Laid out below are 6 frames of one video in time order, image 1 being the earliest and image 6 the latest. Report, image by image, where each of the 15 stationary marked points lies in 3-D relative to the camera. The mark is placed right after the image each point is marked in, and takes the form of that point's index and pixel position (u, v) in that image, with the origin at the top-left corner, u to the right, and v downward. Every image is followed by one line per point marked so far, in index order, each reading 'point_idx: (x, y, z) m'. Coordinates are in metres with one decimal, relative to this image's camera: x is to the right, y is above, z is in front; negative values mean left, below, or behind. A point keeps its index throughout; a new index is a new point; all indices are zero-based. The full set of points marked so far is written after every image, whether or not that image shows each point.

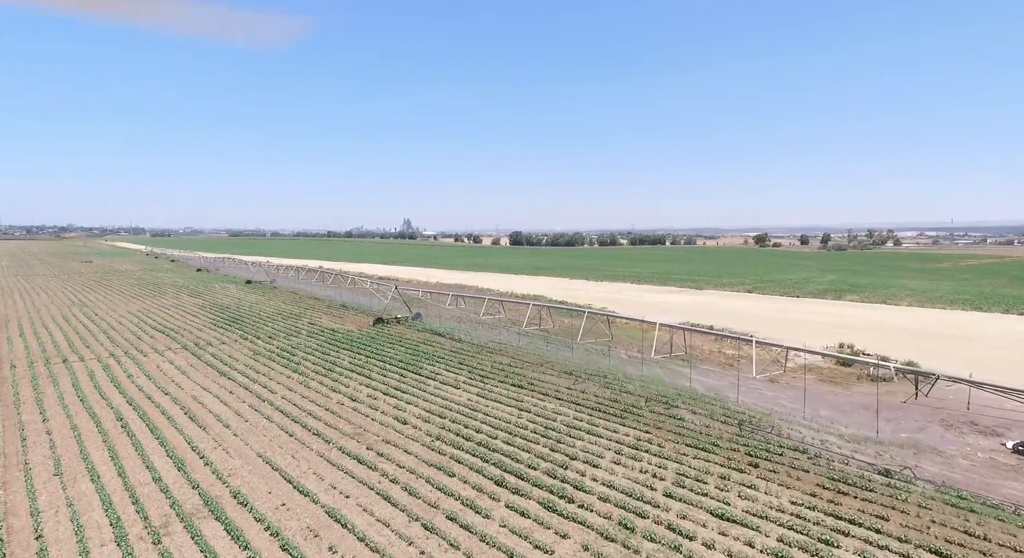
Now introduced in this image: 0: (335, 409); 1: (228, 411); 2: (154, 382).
0: (-4.0, -3.1, +14.1) m
1: (-6.6, -3.1, +14.4) m
2: (-10.0, -3.0, +17.3) m
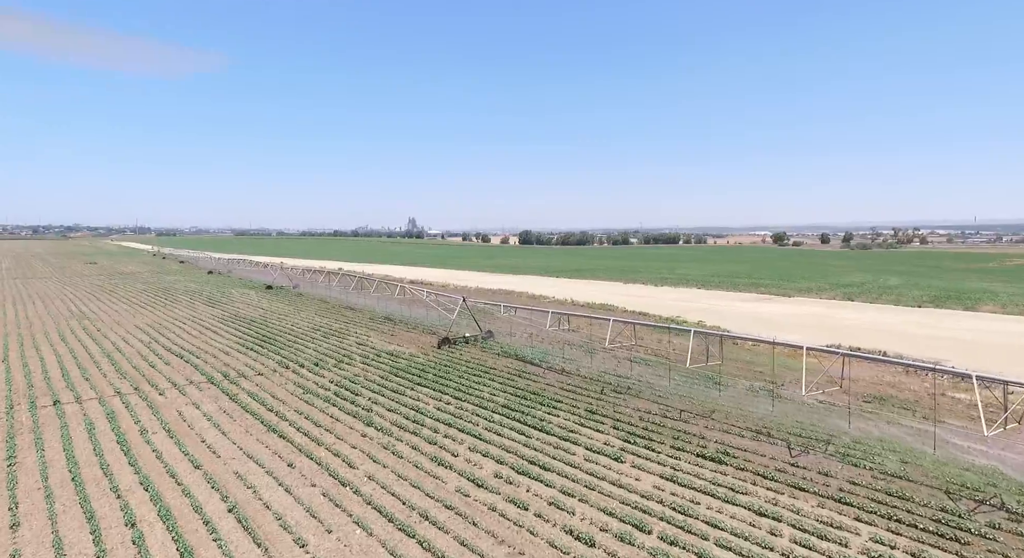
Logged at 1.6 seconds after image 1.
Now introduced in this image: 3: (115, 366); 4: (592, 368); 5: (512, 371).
0: (-0.7, -3.5, +9.2) m
1: (-3.3, -3.5, +9.5) m
2: (-6.7, -3.4, +12.4) m
3: (-12.3, -2.7, +19.0) m
4: (+2.3, -2.6, +17.5) m
5: (0.0, -2.7, +17.7) m
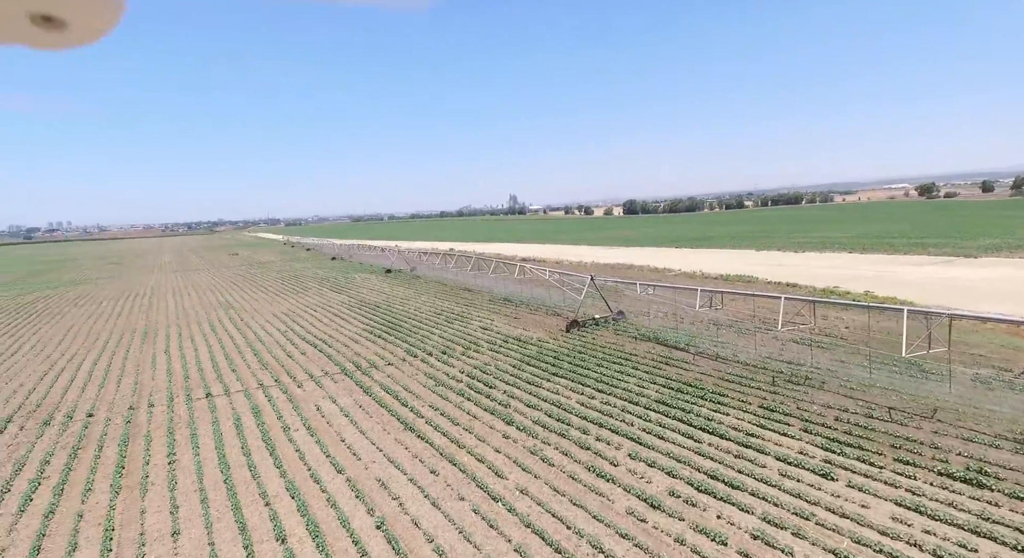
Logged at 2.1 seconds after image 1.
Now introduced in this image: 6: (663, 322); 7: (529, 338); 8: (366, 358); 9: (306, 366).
0: (+1.6, -3.2, +7.5) m
1: (-0.9, -3.4, +8.3) m
2: (-3.8, -3.2, +11.8) m
3: (-8.1, -2.5, +19.2) m
4: (+6.0, -1.8, +15.1) m
5: (+3.7, -2.0, +15.7) m
6: (+4.9, -1.4, +19.7) m
7: (+0.5, -1.9, +19.5) m
8: (-4.4, -2.4, +18.2) m
9: (-6.0, -2.5, +17.8) m
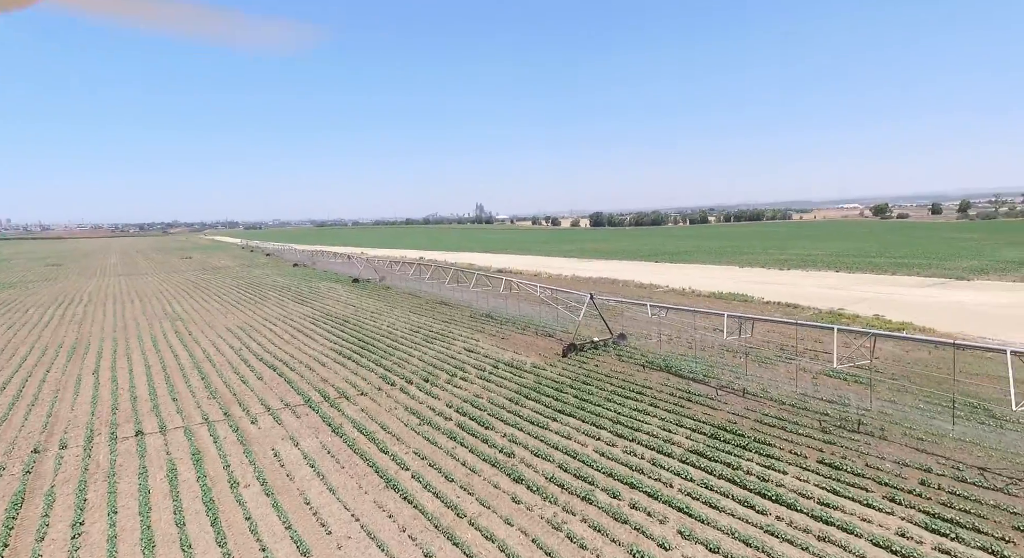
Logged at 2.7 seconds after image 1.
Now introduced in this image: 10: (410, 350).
0: (+2.0, -3.6, +5.5) m
1: (-0.6, -3.7, +6.0) m
2: (-3.6, -3.5, +9.4) m
3: (-8.4, -2.8, +16.5) m
4: (+5.9, -2.4, +13.3) m
5: (+3.7, -2.5, +13.8) m
6: (+4.6, -2.0, +17.8) m
7: (+0.3, -2.4, +17.4) m
8: (-4.6, -2.8, +15.8) m
9: (-6.2, -2.9, +15.3) m
10: (-3.3, -2.3, +19.7) m
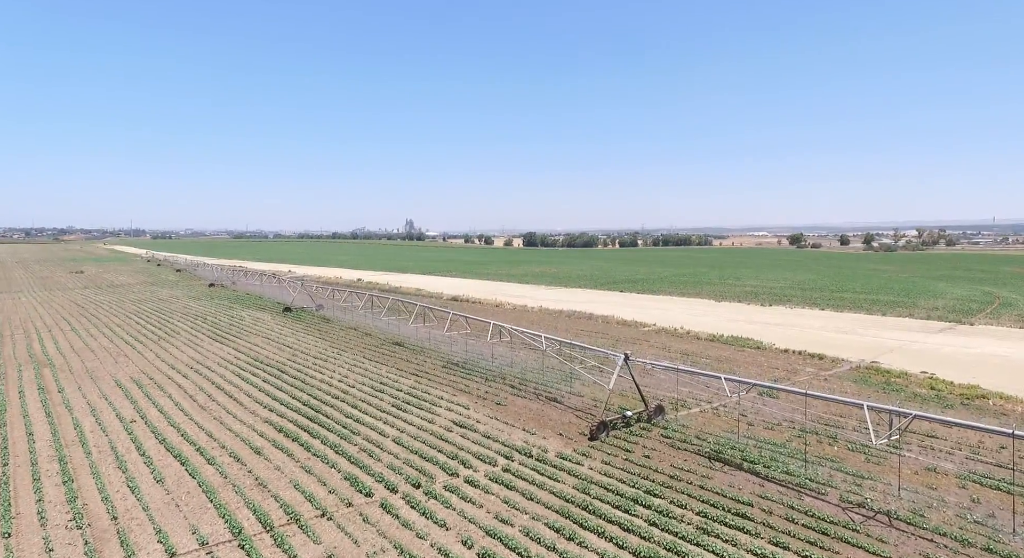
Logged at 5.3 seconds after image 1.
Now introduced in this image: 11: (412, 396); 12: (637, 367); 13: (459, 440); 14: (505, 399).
0: (+3.7, -4.5, +1.2) m
1: (+1.1, -4.6, +1.4) m
2: (-2.3, -4.4, +4.4) m
3: (-7.9, -3.8, +11.0) m
4: (+6.7, -3.6, +9.4) m
5: (+4.4, -3.7, +9.6) m
6: (+4.9, -3.3, +13.7) m
7: (+0.6, -3.6, +12.8) m
8: (-4.0, -3.8, +10.6) m
9: (-5.5, -3.9, +10.0) m
10: (-3.2, -3.5, +14.8) m
11: (-2.8, -3.3, +17.1) m
12: (+4.0, -2.9, +19.9) m
13: (-1.1, -3.6, +13.5) m
14: (-0.2, -3.2, +16.6) m
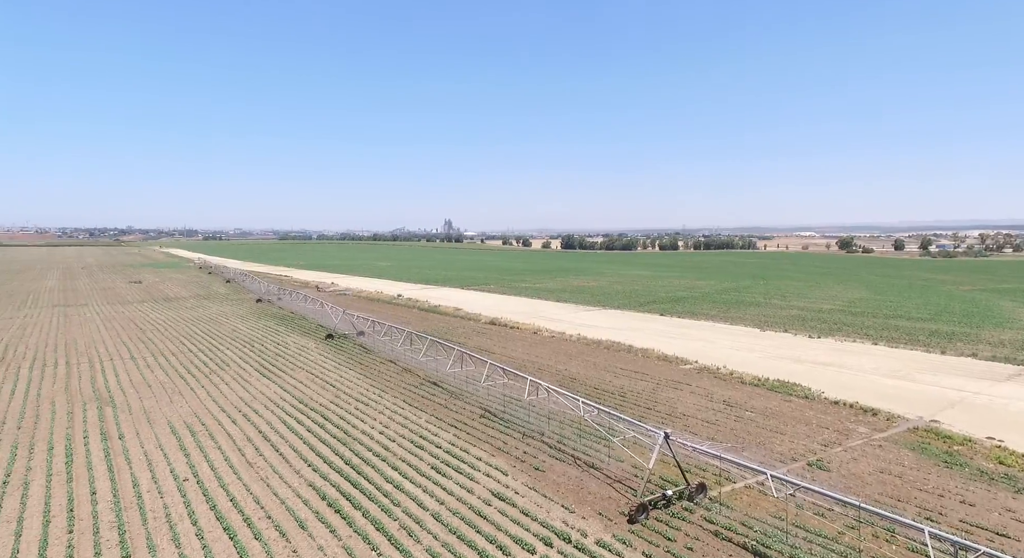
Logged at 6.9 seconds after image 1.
0: (+3.8, -6.2, +0.8) m
1: (+1.2, -6.3, +1.2) m
2: (-2.0, -6.1, +4.4) m
3: (-7.2, -5.5, +11.3) m
4: (+7.3, -5.4, +8.9) m
5: (+5.0, -5.4, +9.2) m
6: (+5.7, -5.0, +13.3) m
7: (+1.4, -5.3, +12.6) m
8: (-3.3, -5.5, +10.7) m
9: (-4.9, -5.6, +10.2) m
10: (-2.3, -5.2, +14.8) m
11: (-1.7, -5.0, +17.2) m
12: (+5.3, -4.6, +19.5) m
13: (-0.3, -5.3, +13.4) m
14: (+0.8, -4.9, +16.4) m
